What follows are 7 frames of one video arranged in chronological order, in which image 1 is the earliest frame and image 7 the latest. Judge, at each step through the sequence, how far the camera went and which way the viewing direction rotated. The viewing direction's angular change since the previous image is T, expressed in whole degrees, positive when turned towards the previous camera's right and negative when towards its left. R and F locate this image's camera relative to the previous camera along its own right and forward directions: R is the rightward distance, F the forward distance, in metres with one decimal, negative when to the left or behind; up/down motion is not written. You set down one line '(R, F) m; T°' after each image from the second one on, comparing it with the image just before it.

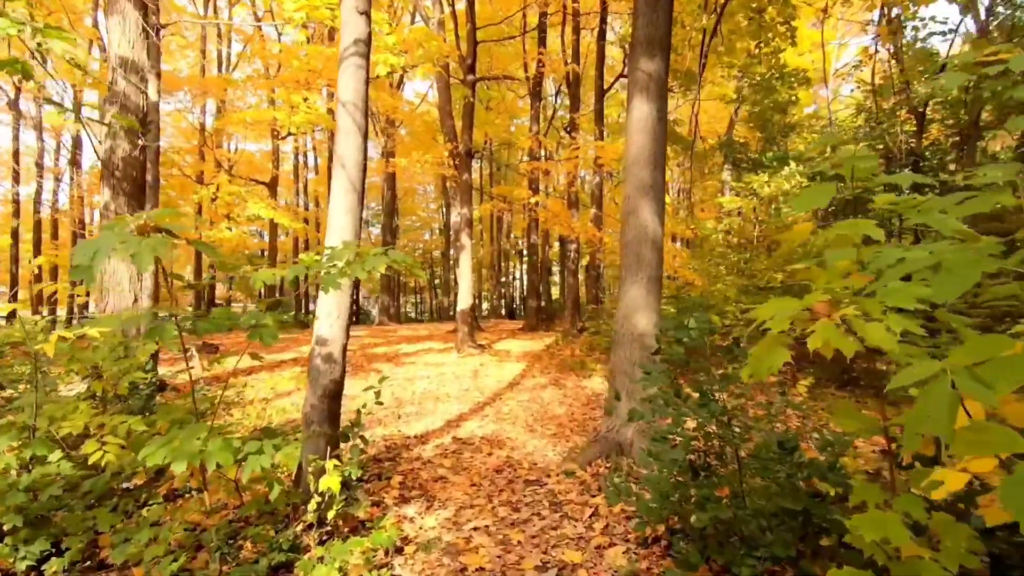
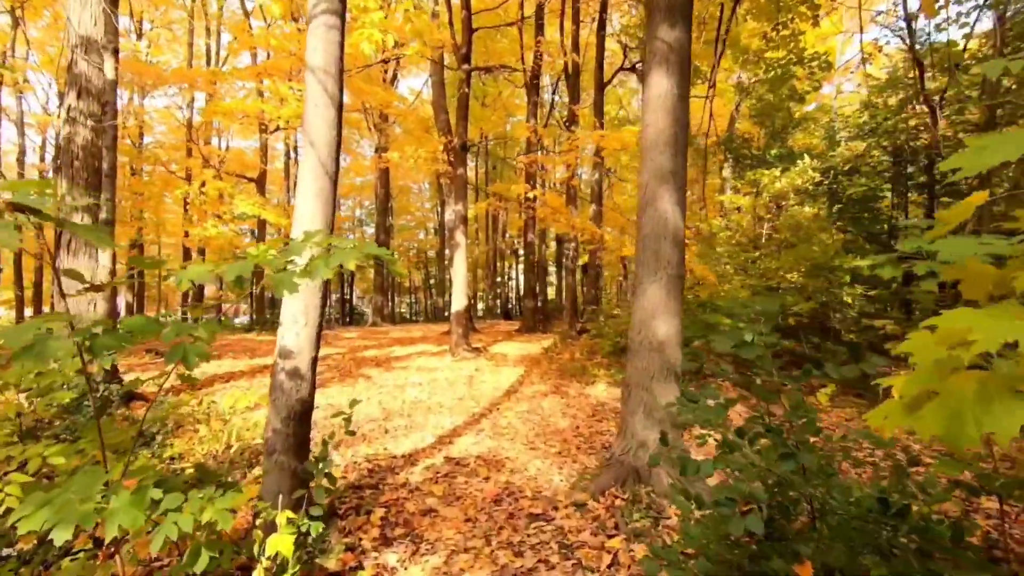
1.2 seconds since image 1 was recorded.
(0.0, +0.6) m; +1°
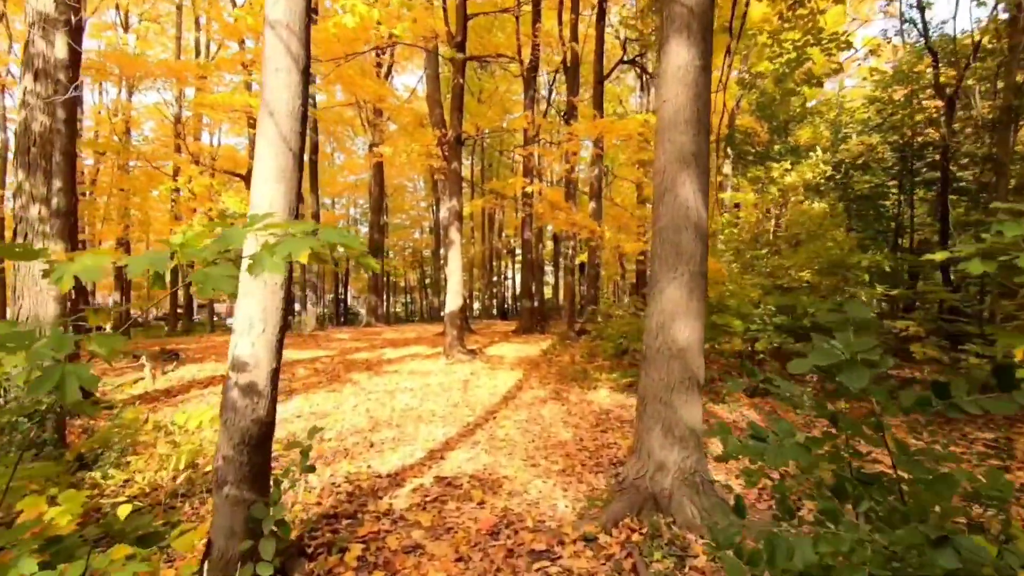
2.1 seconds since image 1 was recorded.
(0.0, +0.5) m; 0°
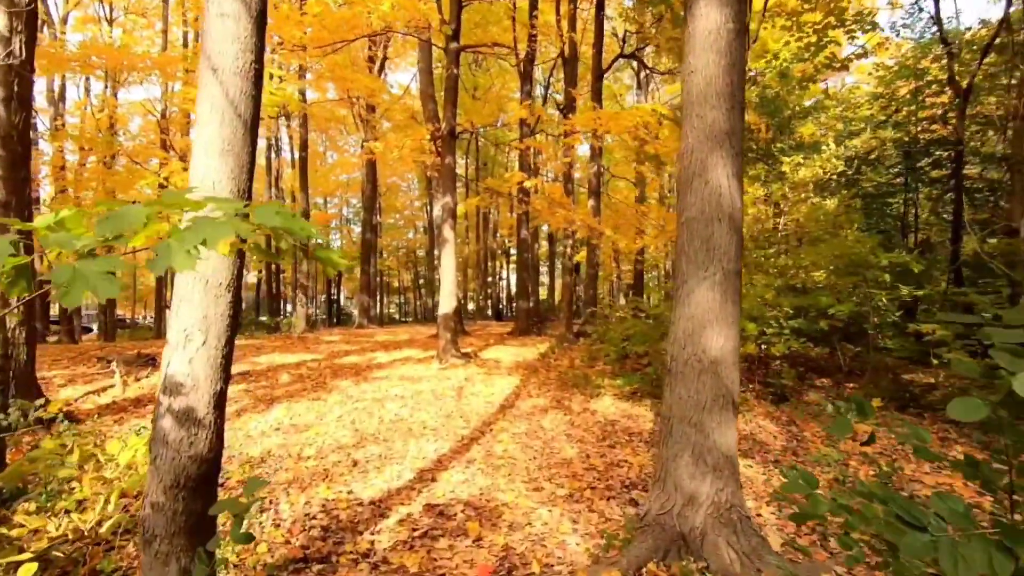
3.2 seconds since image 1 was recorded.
(0.0, +0.5) m; +1°
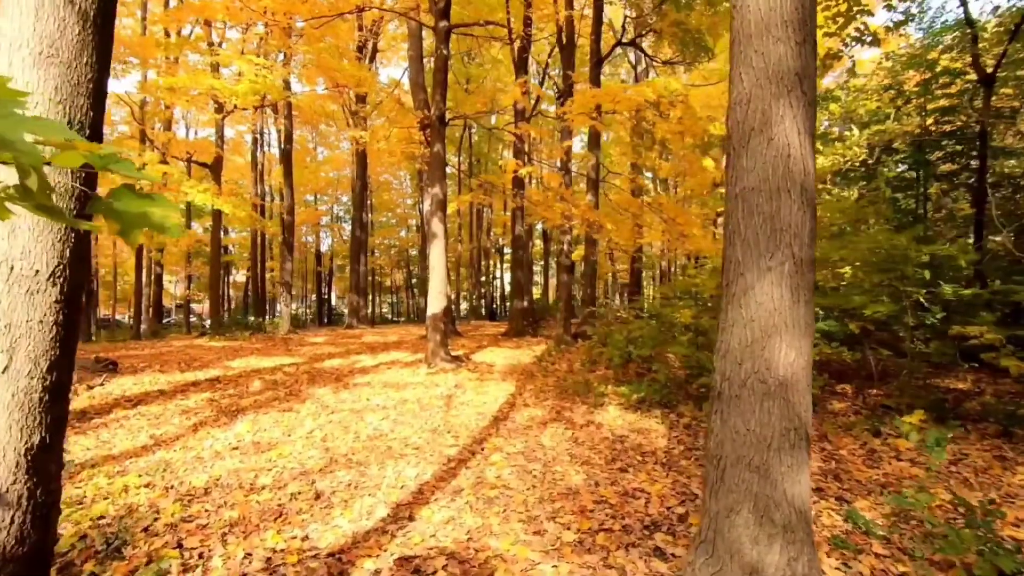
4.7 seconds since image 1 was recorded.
(0.0, +0.8) m; +1°
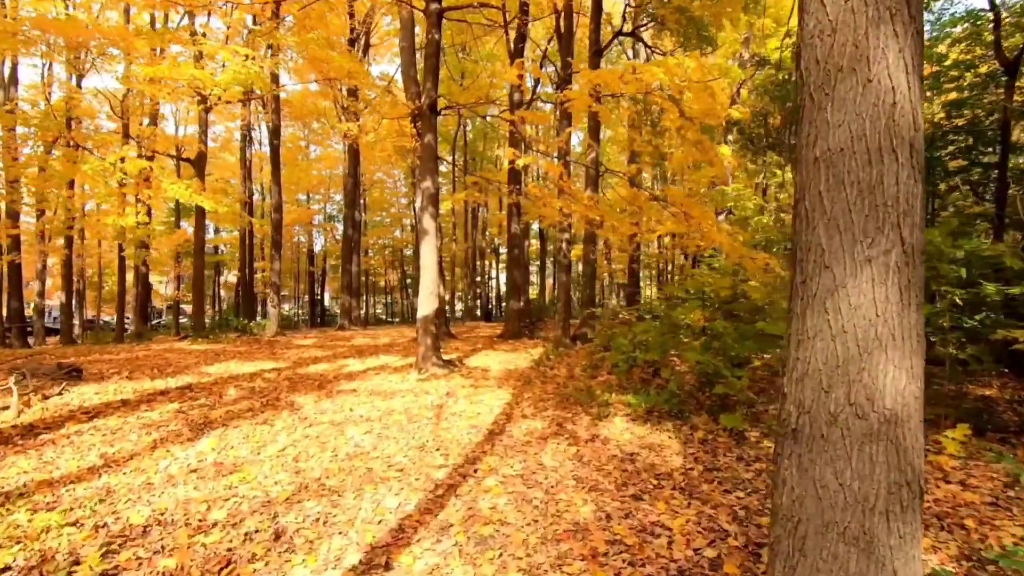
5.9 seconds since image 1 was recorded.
(0.0, +0.6) m; 0°
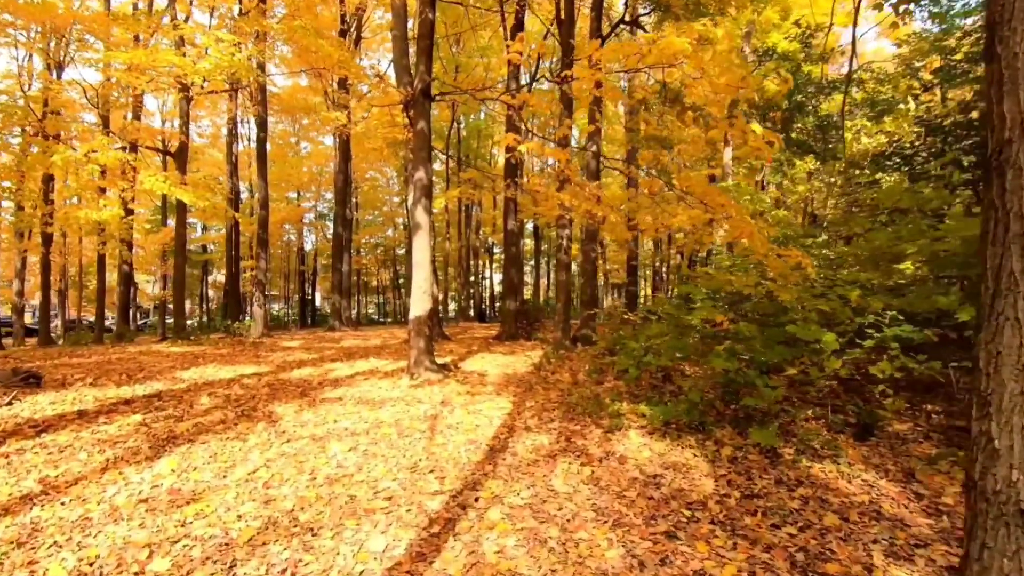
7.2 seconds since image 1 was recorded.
(-0.1, +0.7) m; +1°
